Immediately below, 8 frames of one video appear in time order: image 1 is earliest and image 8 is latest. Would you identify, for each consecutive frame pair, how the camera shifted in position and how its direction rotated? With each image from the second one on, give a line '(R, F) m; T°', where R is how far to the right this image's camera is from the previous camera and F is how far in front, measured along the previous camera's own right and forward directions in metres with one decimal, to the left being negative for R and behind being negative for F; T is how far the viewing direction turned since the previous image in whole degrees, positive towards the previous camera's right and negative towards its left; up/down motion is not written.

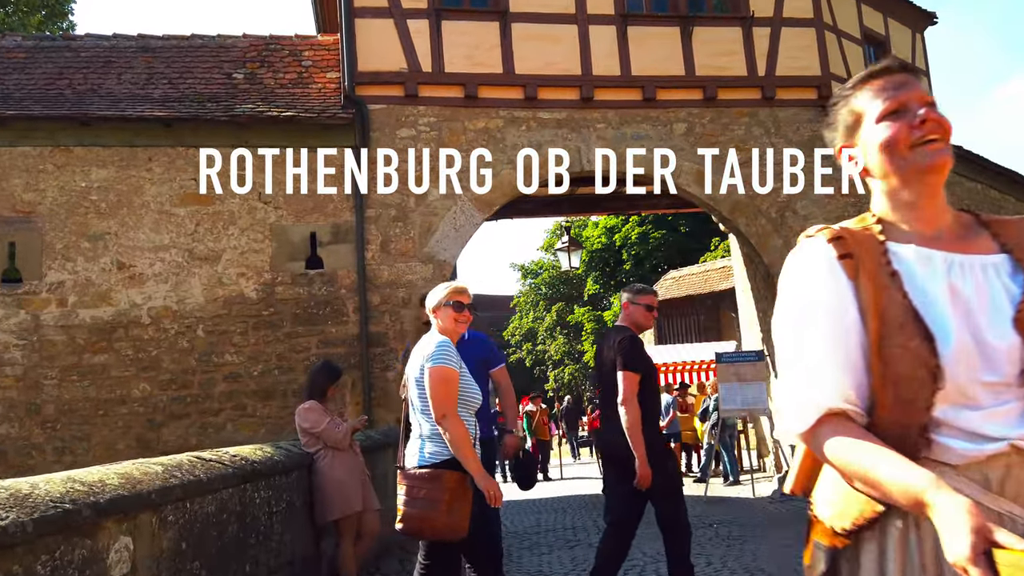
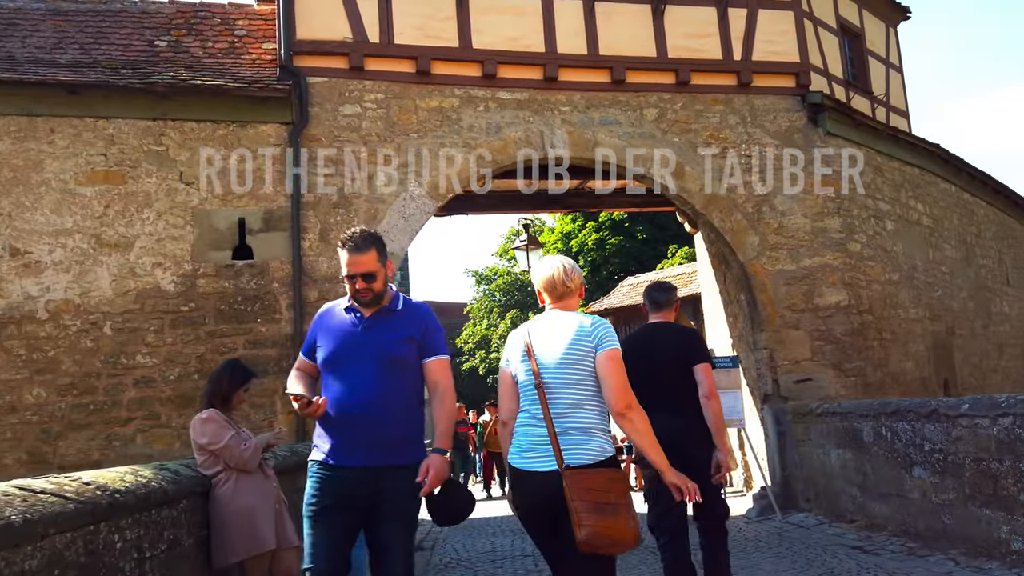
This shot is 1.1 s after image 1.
(0.0, +0.8) m; +3°
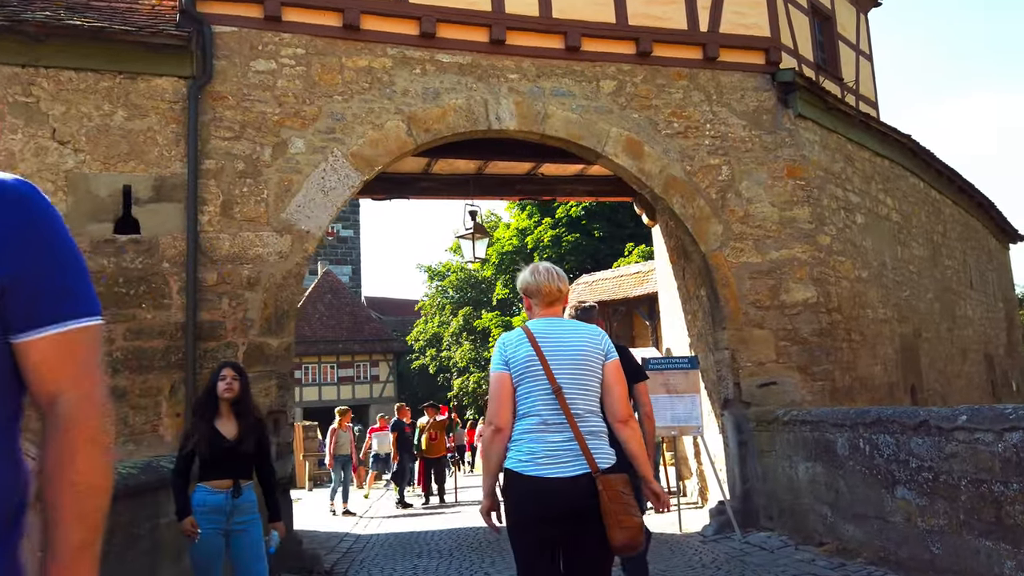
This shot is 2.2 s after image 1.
(+0.2, +0.9) m; +3°
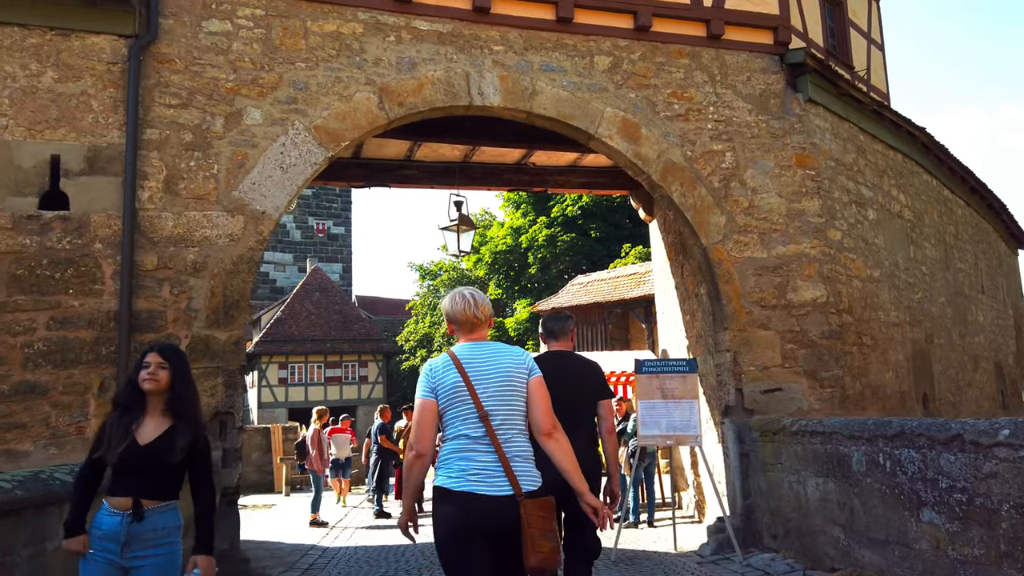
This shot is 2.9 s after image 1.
(+0.1, +0.7) m; 0°
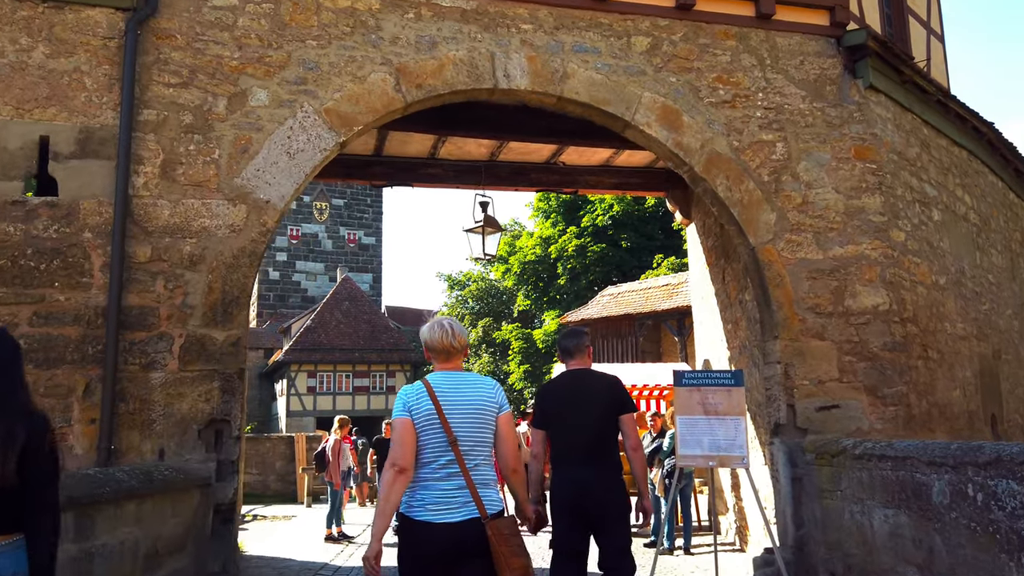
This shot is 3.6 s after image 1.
(0.0, +0.6) m; -2°
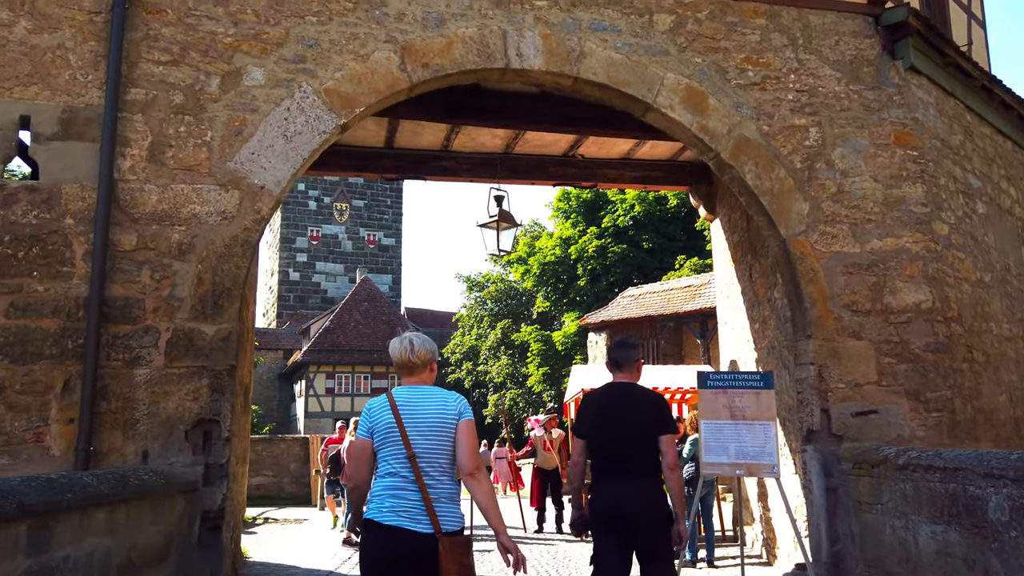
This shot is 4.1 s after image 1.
(+0.1, +0.4) m; -2°
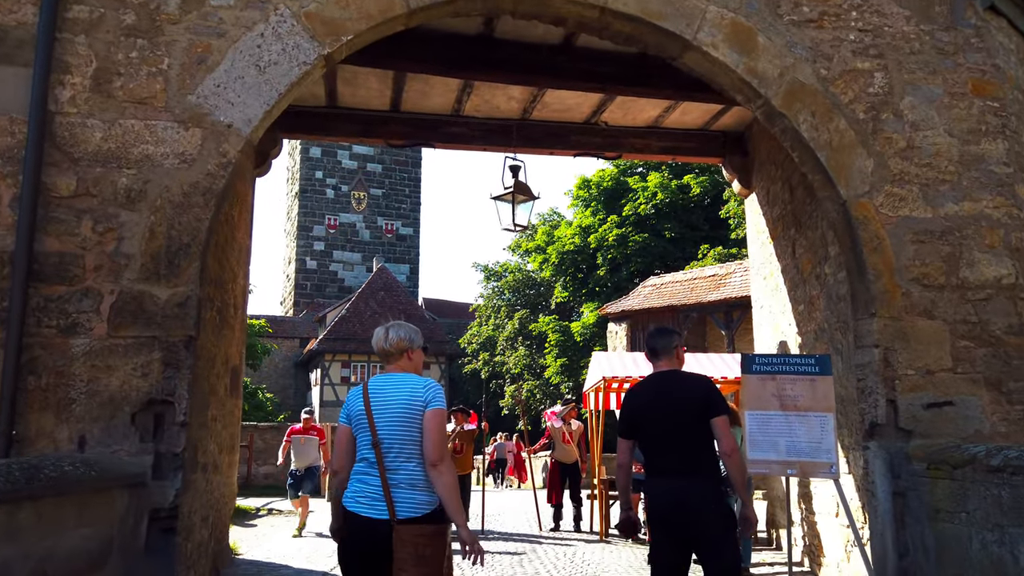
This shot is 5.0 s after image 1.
(0.0, +0.8) m; -1°
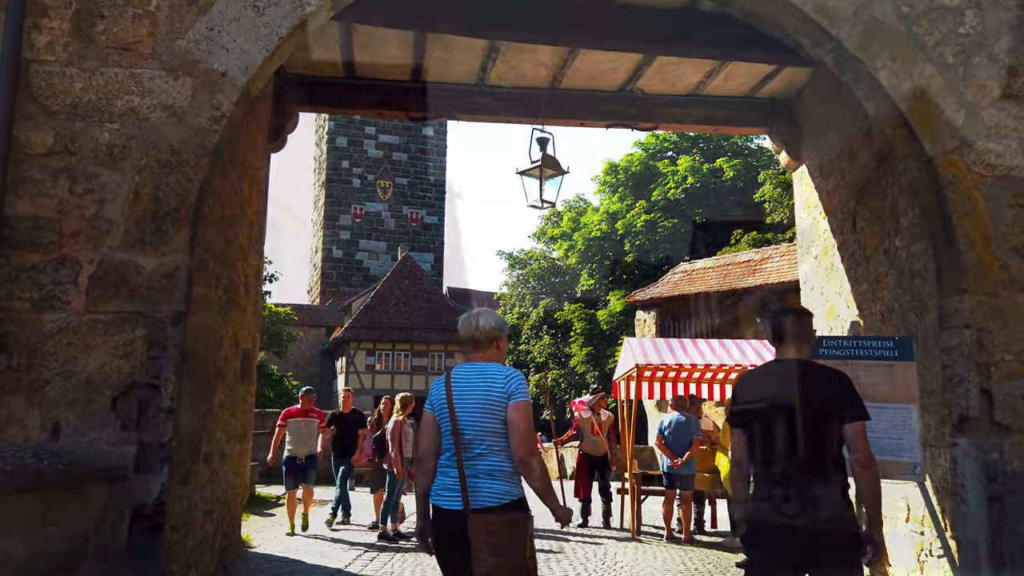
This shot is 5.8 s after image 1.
(-0.1, +0.5) m; -2°
